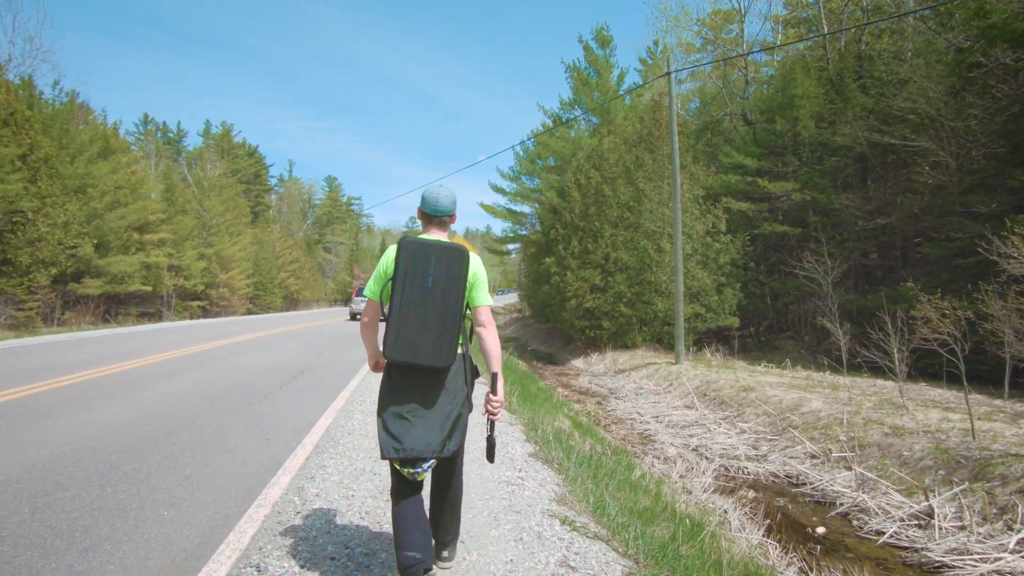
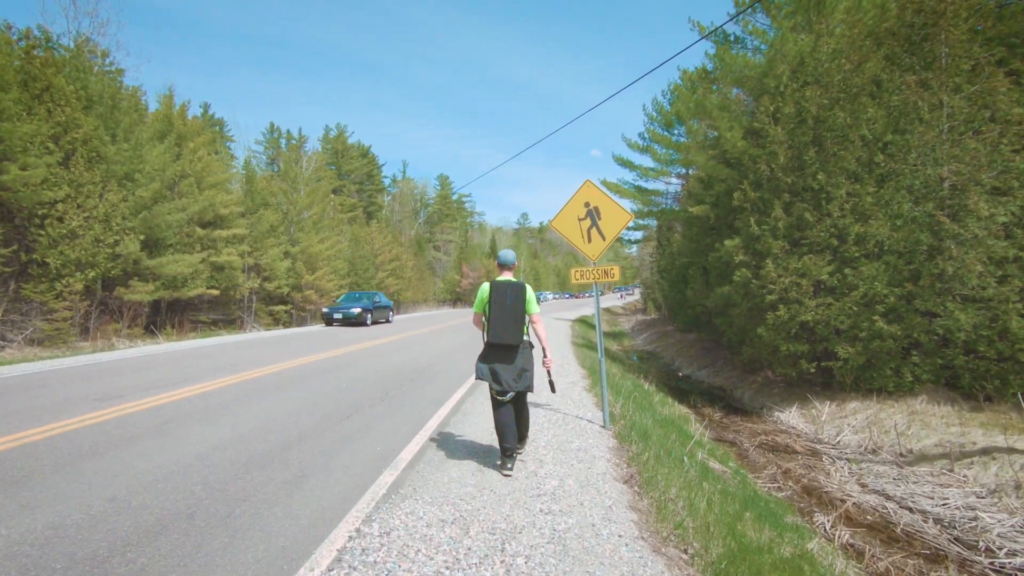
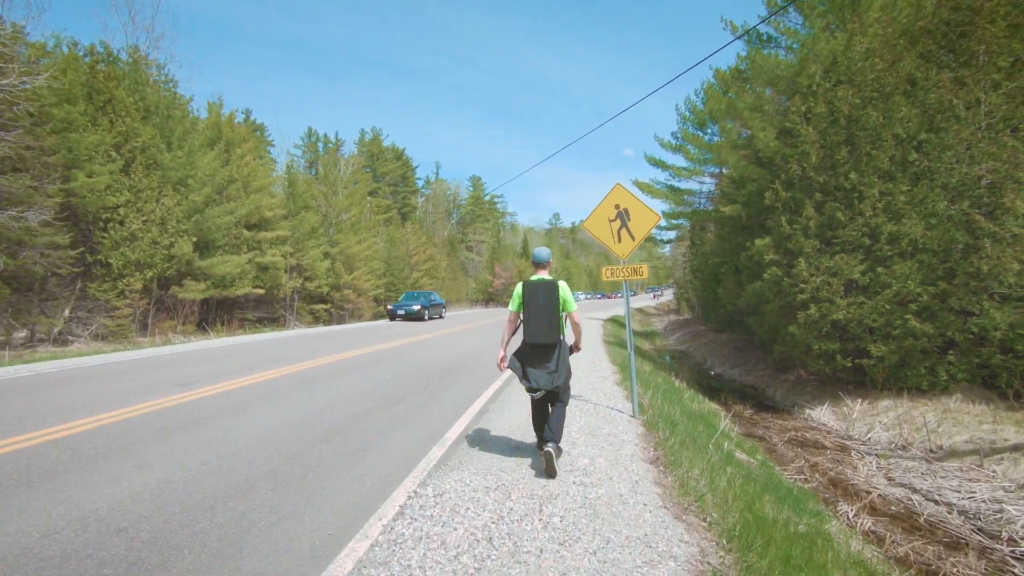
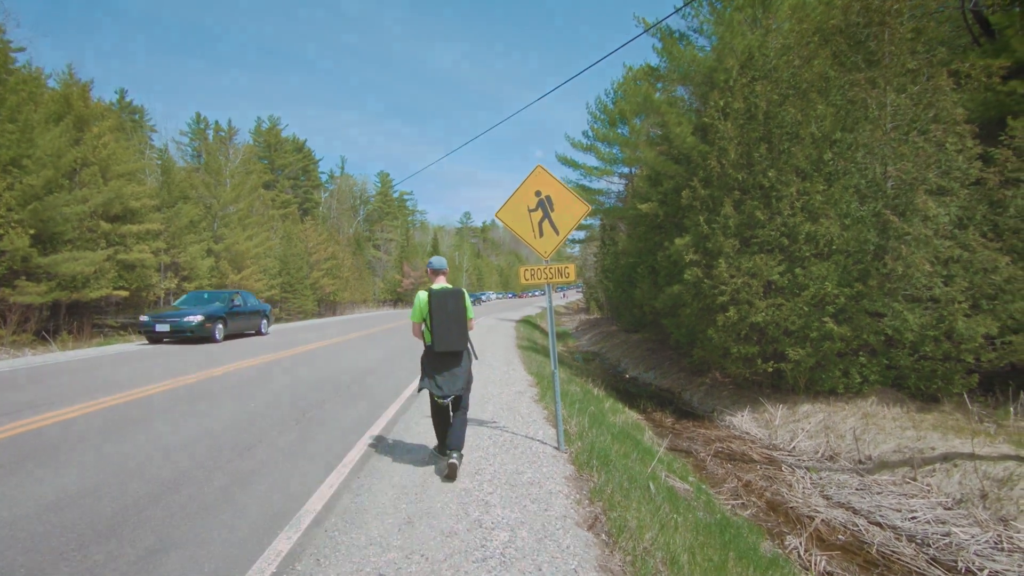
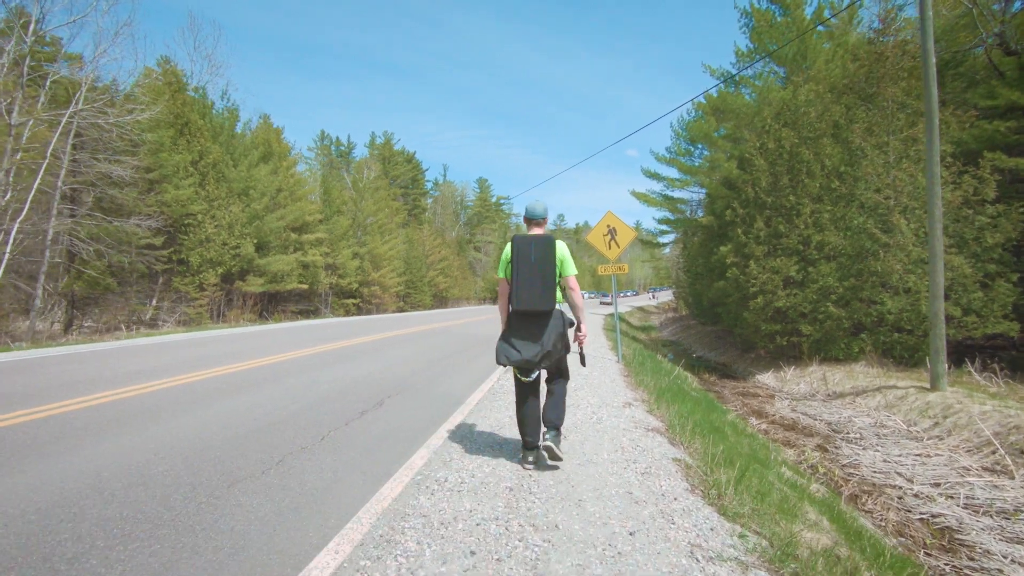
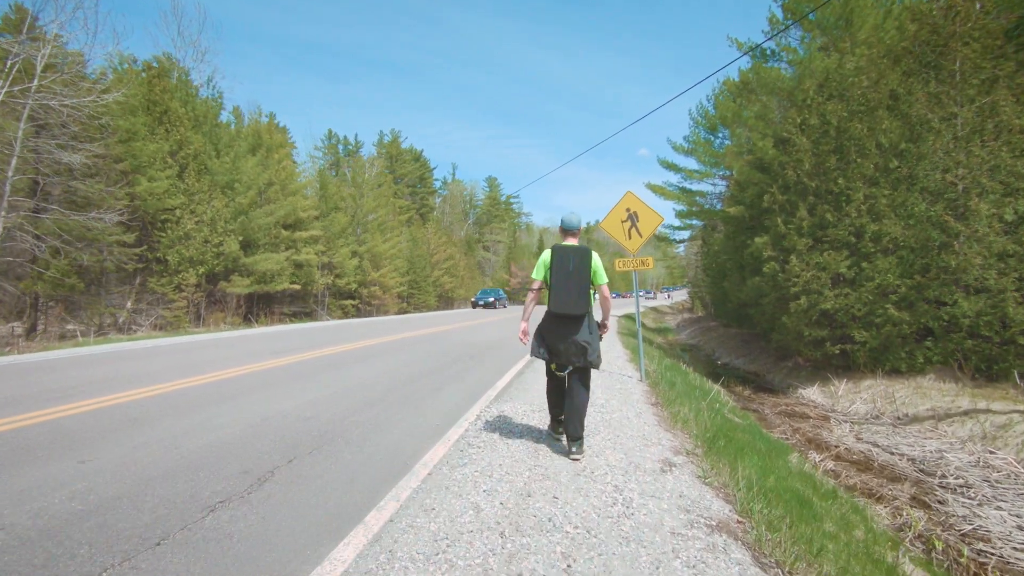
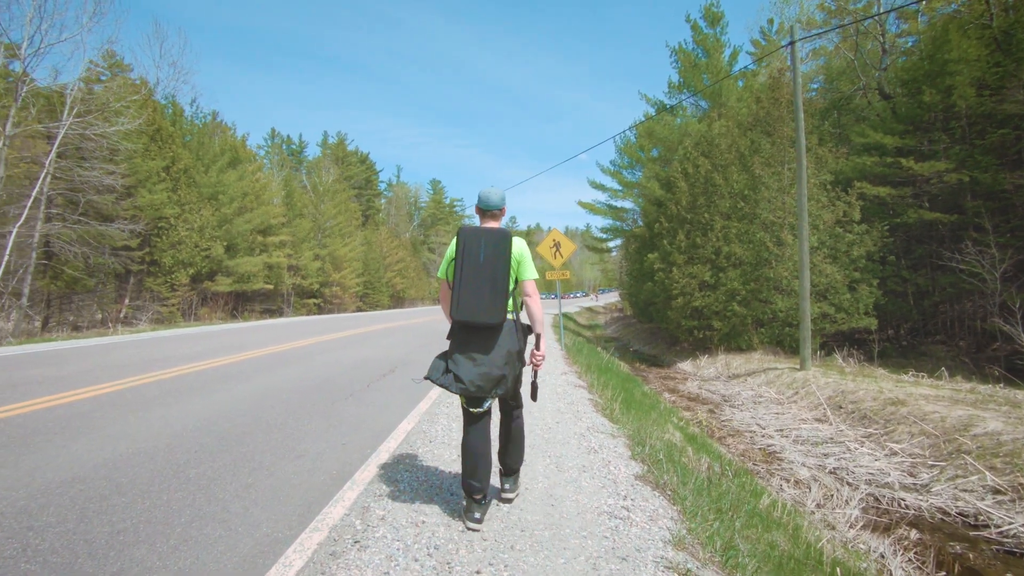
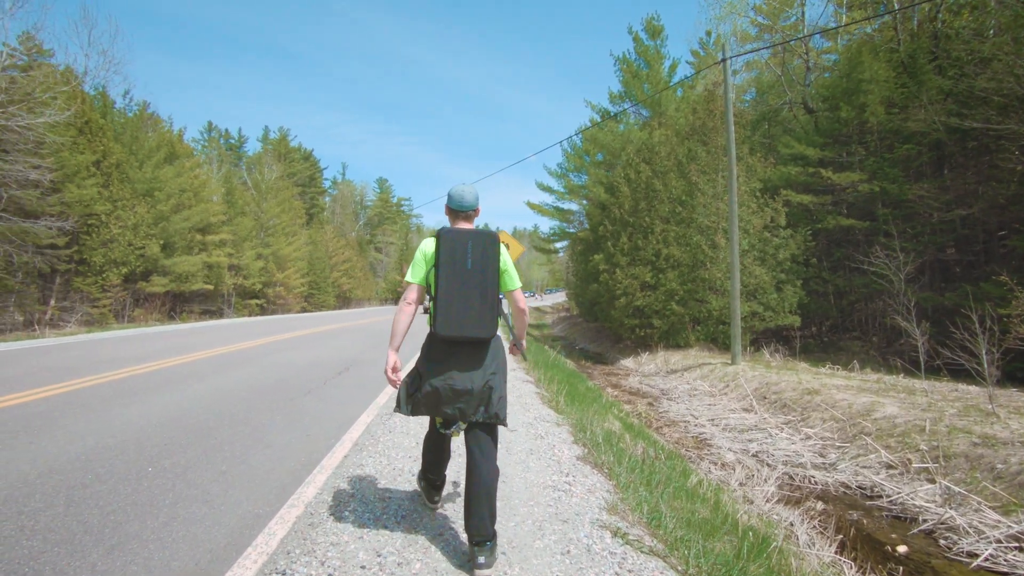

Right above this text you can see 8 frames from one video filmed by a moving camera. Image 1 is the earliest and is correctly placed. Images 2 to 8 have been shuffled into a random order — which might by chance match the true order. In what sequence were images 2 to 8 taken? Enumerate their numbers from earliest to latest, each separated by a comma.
8, 7, 5, 6, 3, 2, 4
